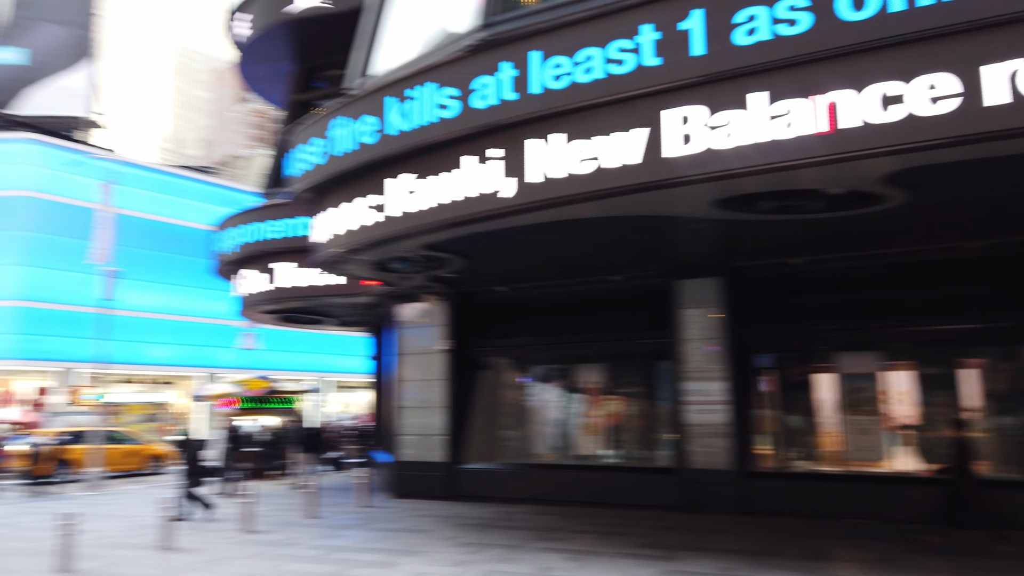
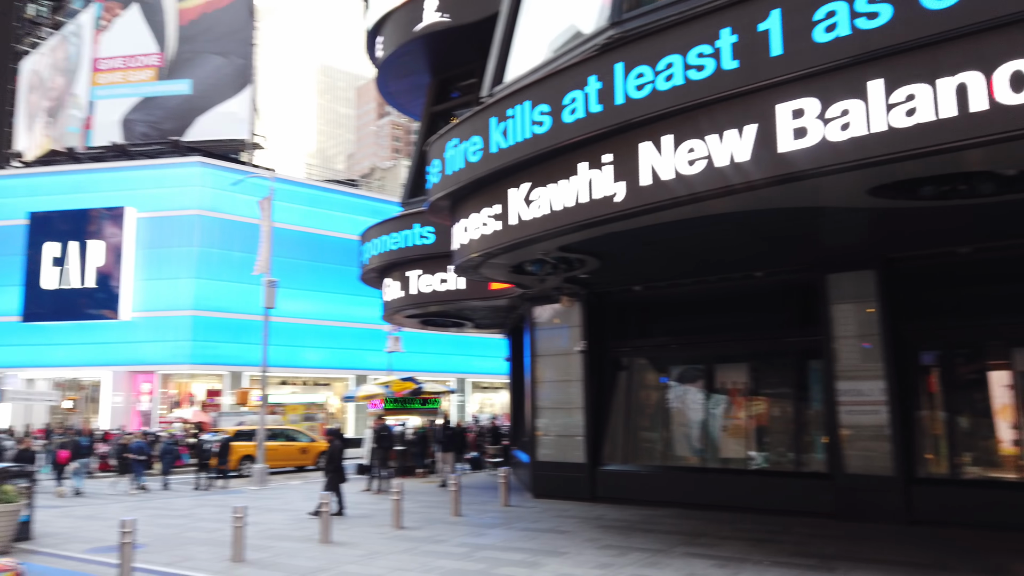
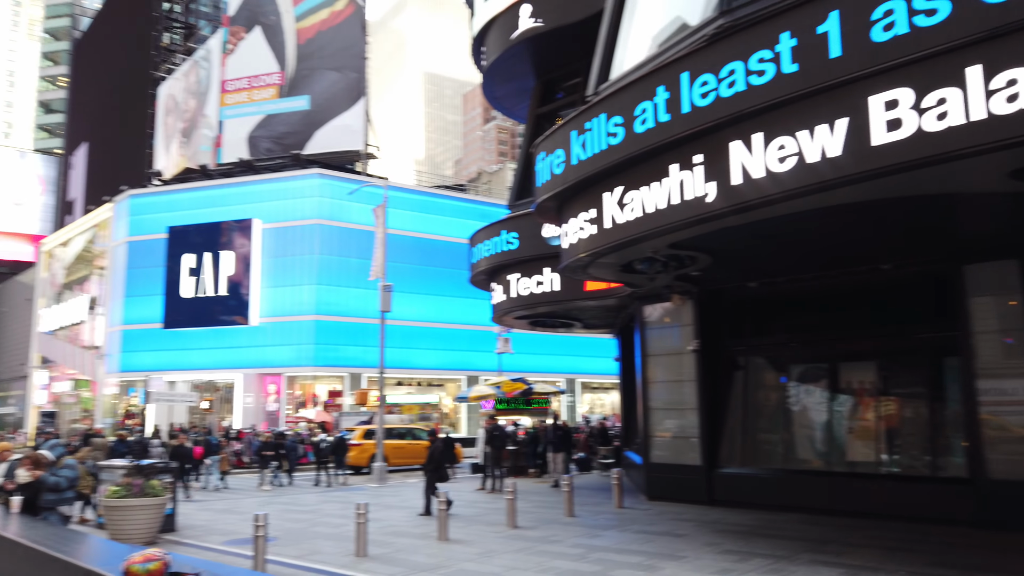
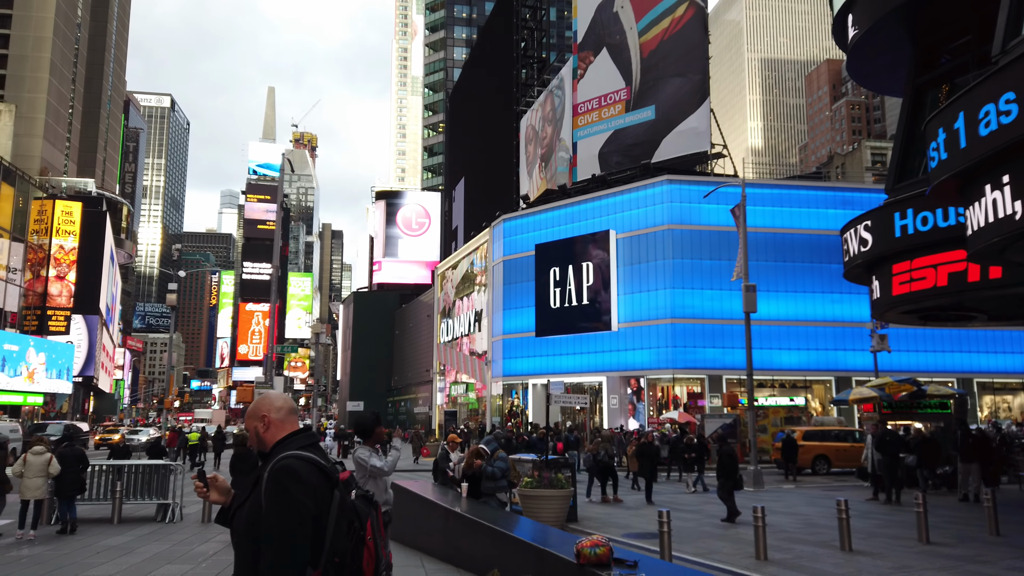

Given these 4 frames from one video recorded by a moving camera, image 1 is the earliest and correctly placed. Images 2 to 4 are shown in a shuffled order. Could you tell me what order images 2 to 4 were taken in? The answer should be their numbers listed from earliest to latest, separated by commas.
2, 3, 4
